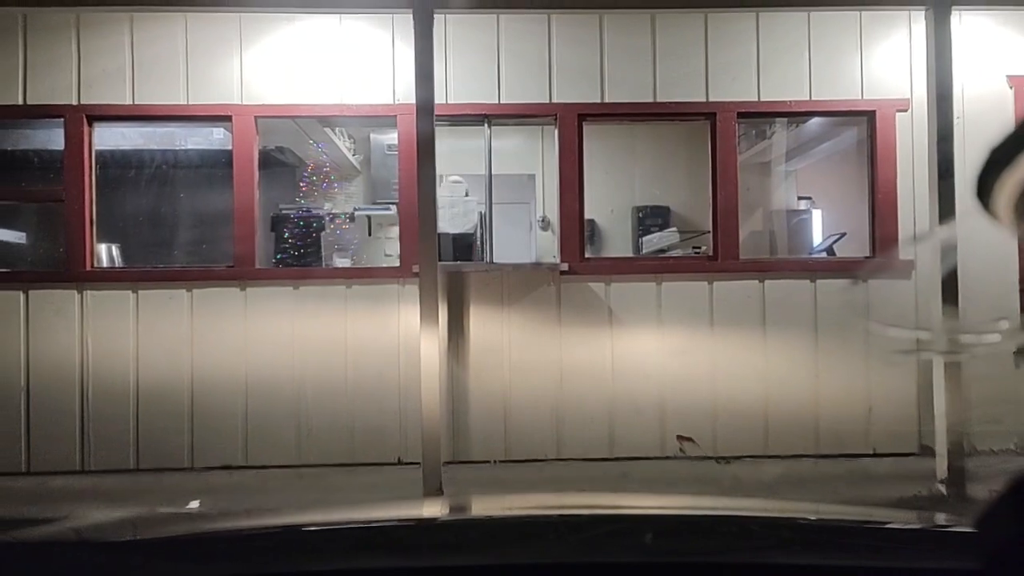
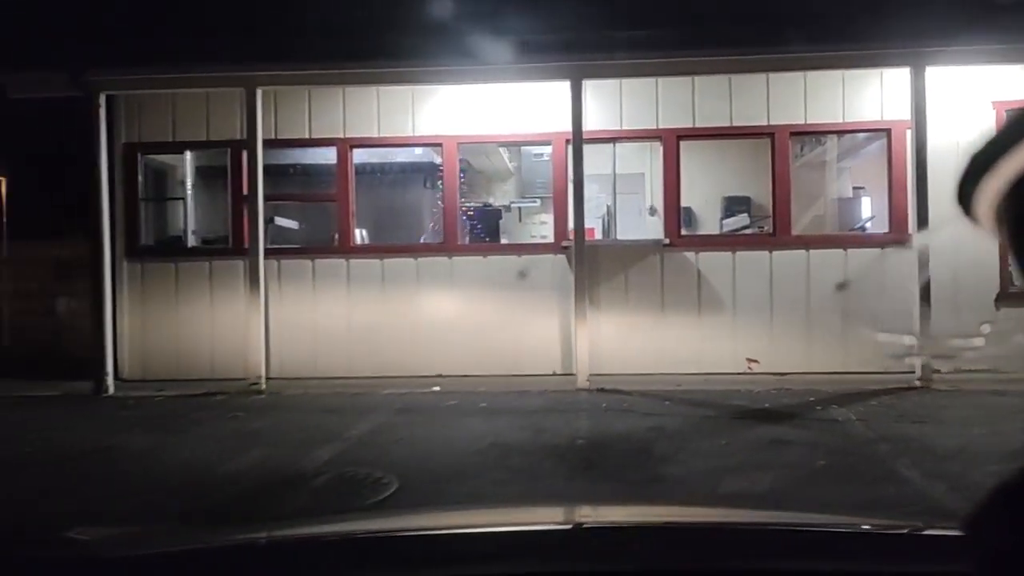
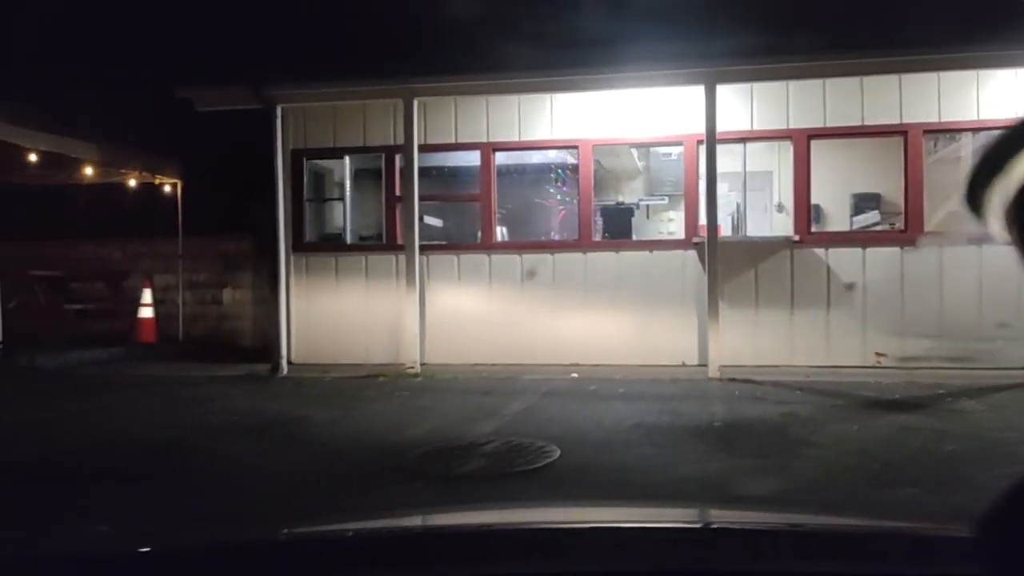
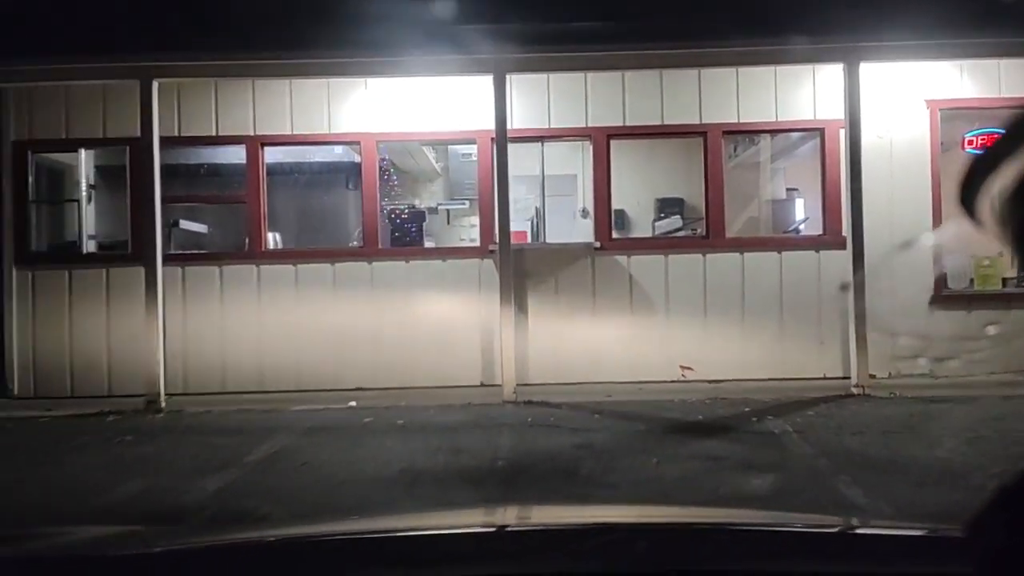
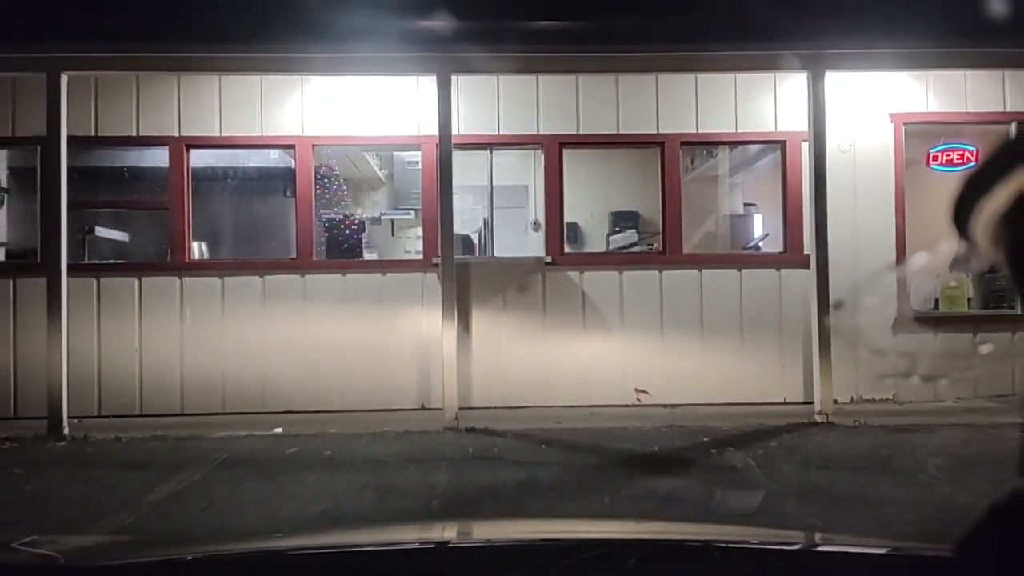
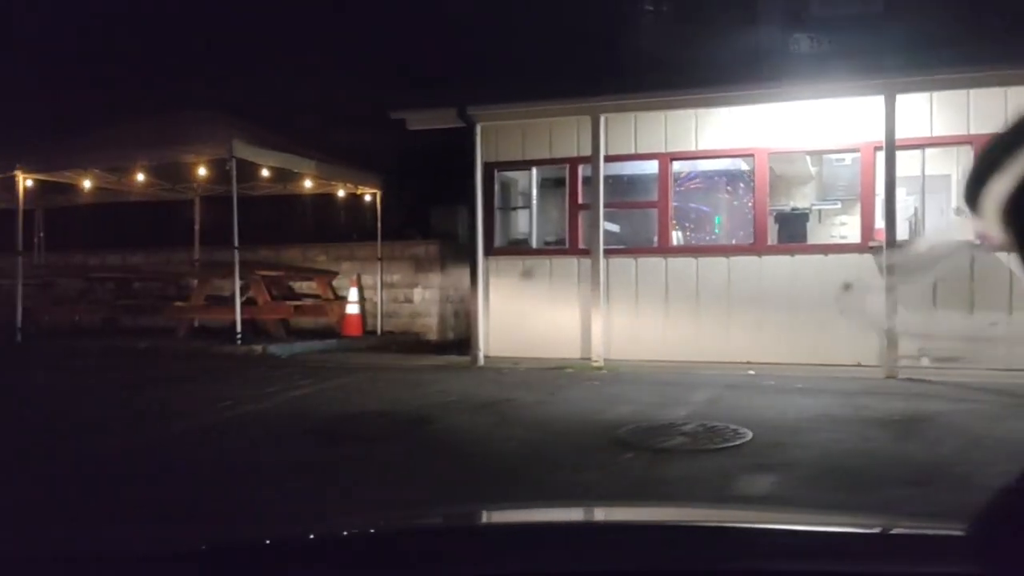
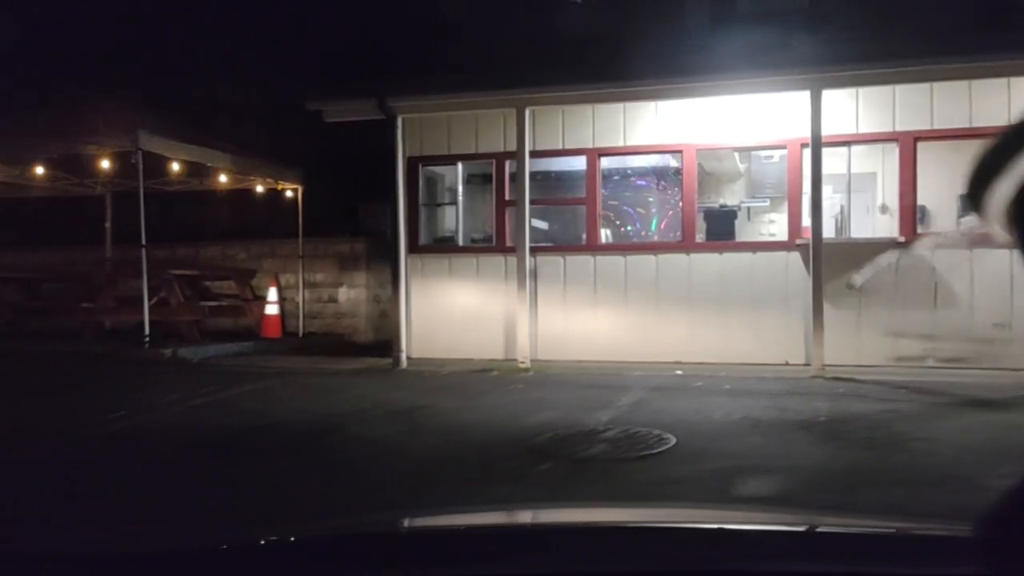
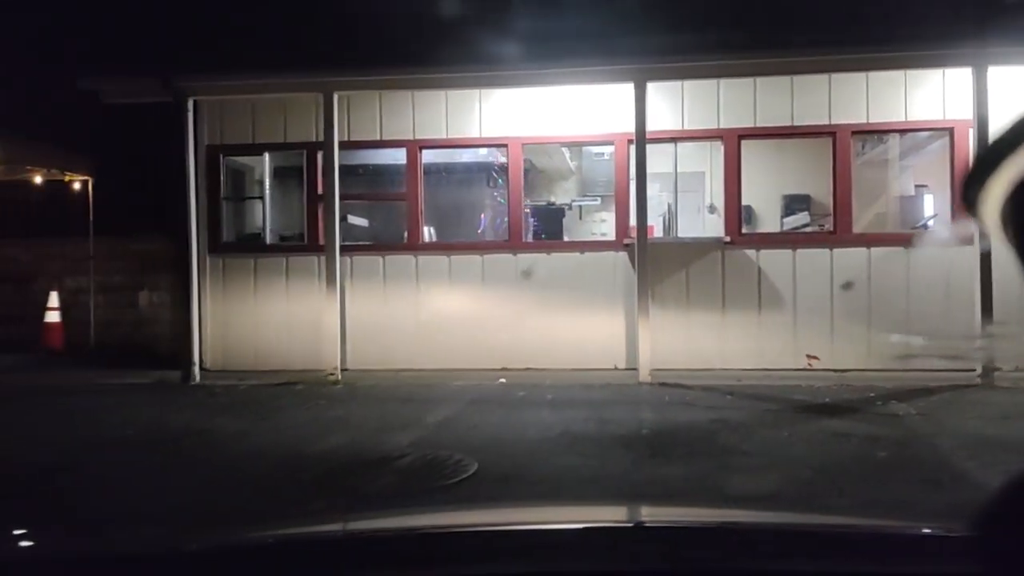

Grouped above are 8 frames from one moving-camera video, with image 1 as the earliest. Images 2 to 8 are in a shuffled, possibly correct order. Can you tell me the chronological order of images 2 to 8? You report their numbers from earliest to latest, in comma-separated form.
5, 4, 2, 8, 3, 7, 6
